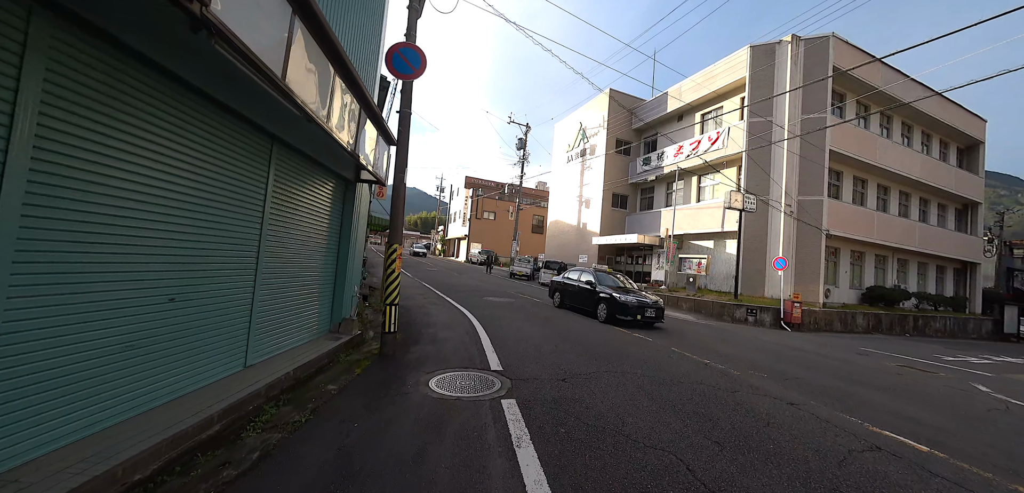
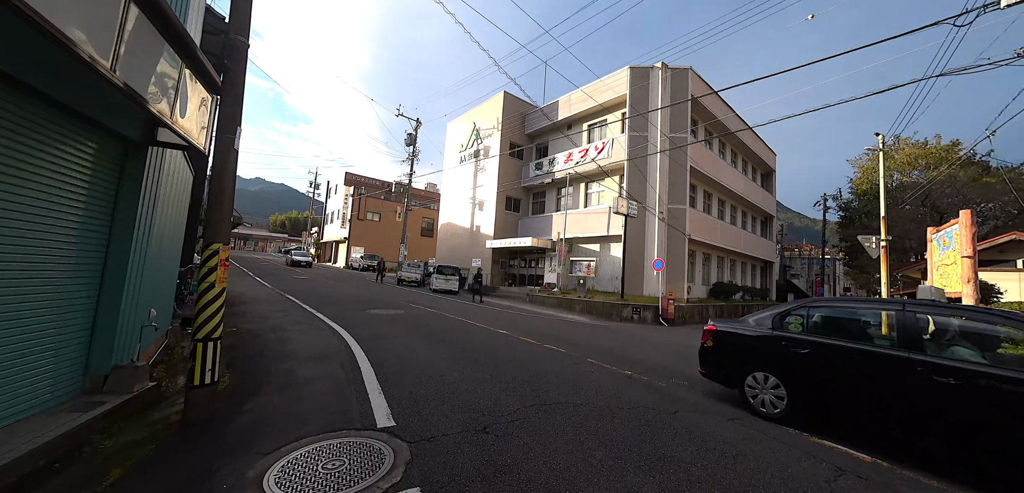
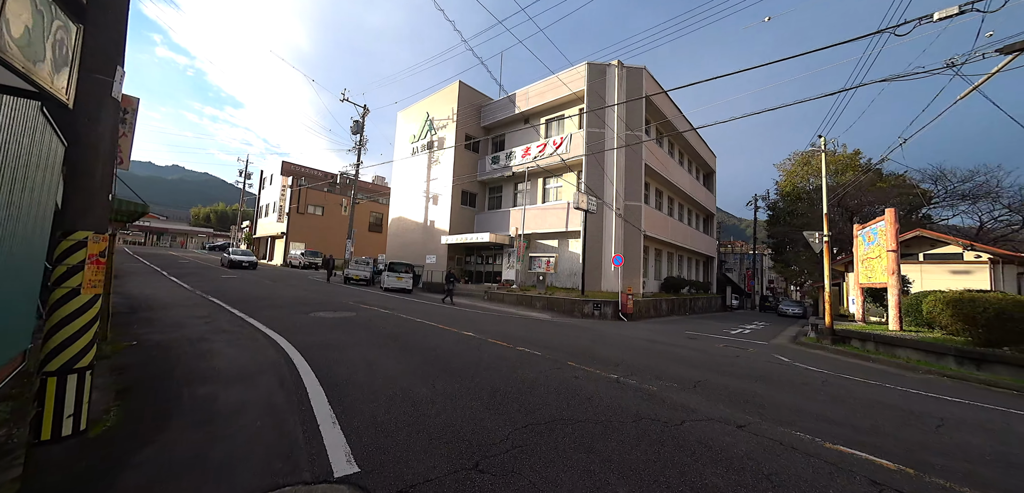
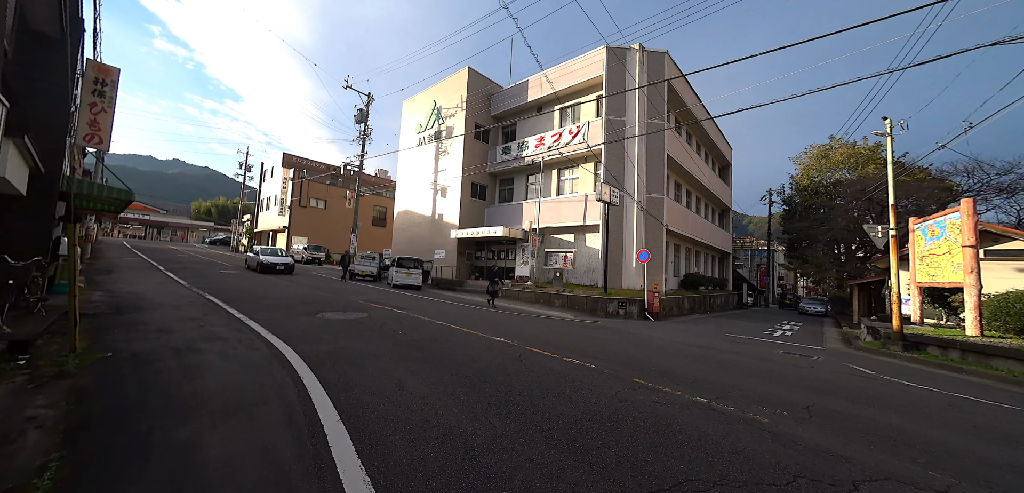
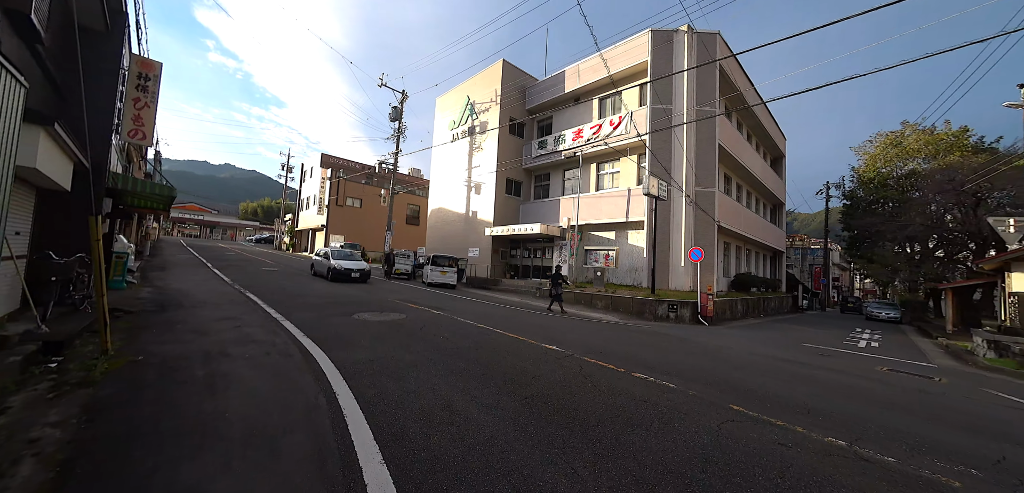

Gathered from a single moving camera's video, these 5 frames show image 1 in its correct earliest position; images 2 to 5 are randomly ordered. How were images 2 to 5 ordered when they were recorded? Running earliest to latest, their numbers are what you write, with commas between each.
2, 3, 4, 5
